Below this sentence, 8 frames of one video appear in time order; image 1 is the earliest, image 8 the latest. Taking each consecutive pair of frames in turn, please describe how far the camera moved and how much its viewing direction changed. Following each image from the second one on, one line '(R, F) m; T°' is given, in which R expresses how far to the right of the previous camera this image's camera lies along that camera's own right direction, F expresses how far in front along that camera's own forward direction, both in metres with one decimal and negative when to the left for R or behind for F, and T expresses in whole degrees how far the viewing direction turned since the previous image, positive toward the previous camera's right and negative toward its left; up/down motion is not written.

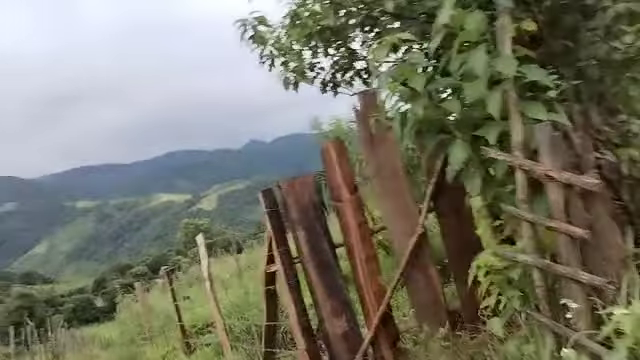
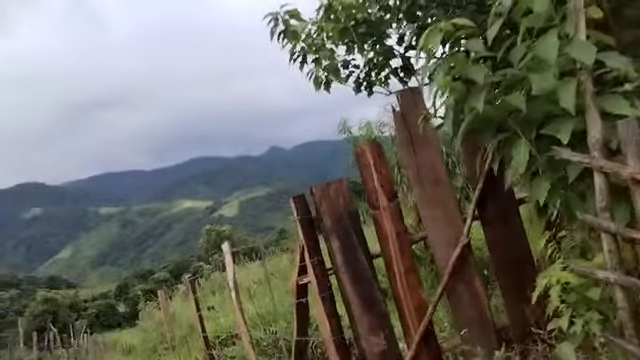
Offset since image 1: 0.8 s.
(-0.1, +0.3) m; -2°
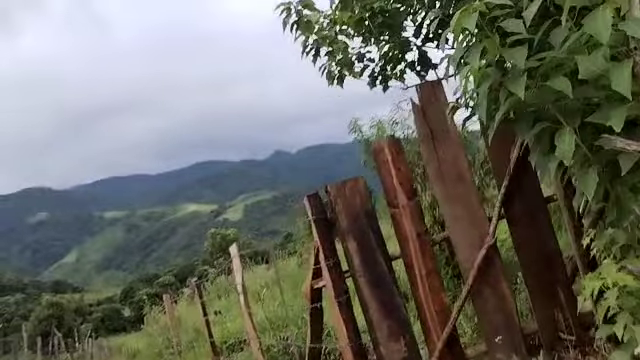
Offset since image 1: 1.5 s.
(-0.1, +0.2) m; 0°
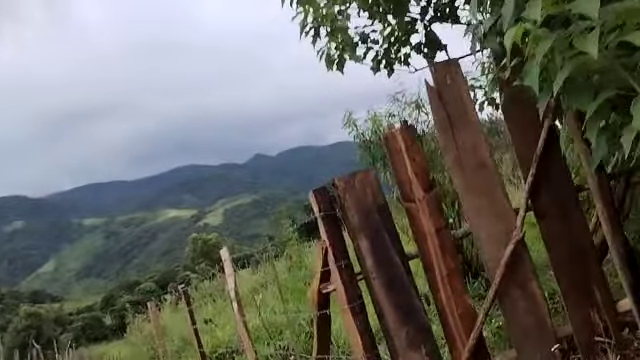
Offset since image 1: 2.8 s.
(-0.1, +0.4) m; +2°
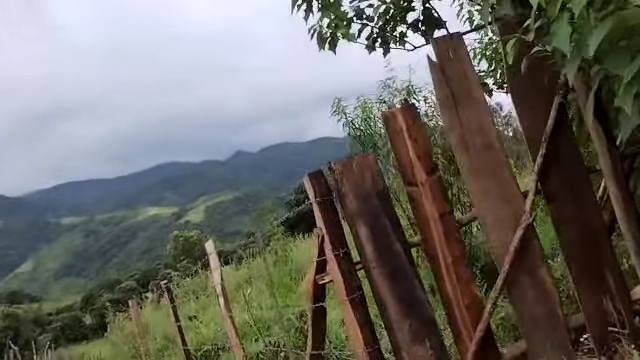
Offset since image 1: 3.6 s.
(-0.1, +0.2) m; +2°
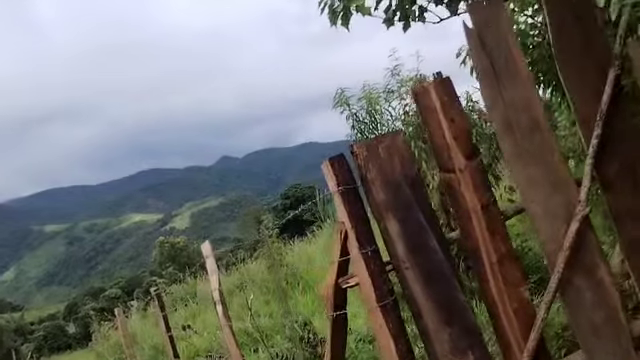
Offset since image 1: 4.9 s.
(-0.2, +0.4) m; +1°
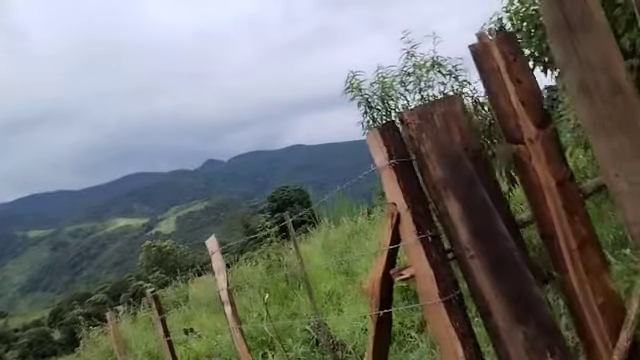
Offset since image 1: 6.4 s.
(-0.2, +0.4) m; +1°
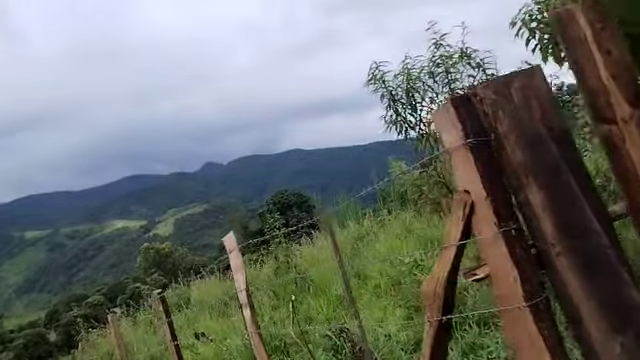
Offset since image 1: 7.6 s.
(-0.2, +0.3) m; 0°
